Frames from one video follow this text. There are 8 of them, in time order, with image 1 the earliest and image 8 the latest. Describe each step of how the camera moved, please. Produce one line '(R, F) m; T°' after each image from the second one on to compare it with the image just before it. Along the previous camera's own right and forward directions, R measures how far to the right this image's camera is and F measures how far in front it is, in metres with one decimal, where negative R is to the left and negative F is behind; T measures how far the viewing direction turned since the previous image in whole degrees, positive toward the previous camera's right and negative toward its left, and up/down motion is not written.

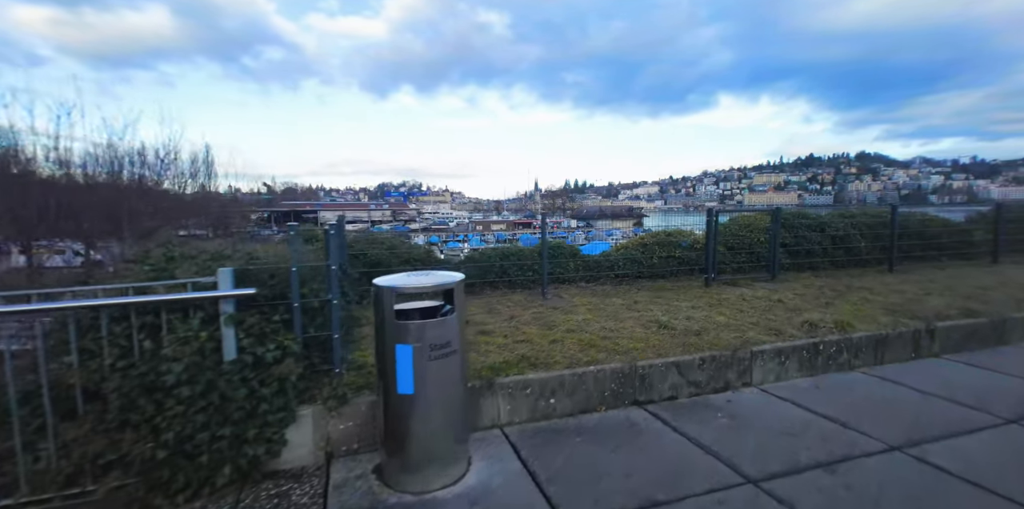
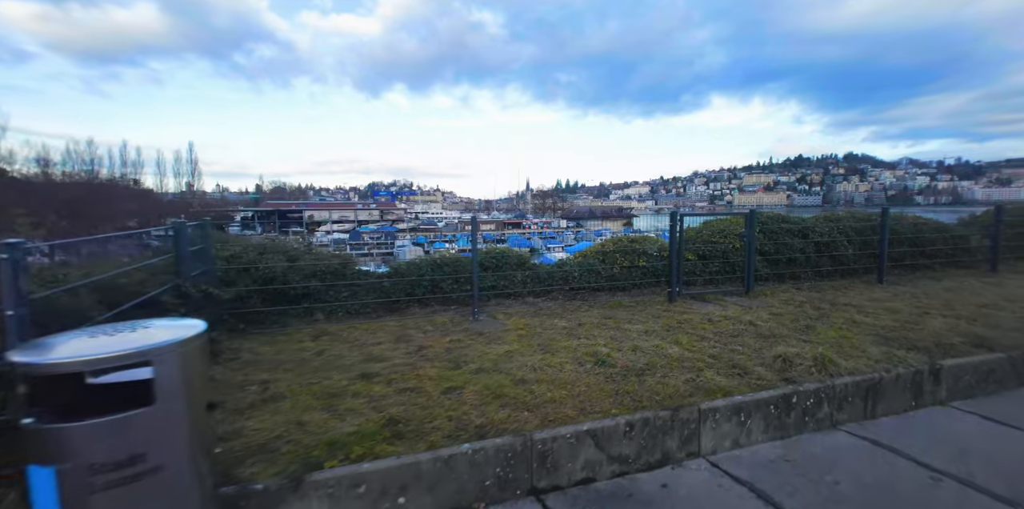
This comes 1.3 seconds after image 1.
(+0.9, +1.1) m; +1°
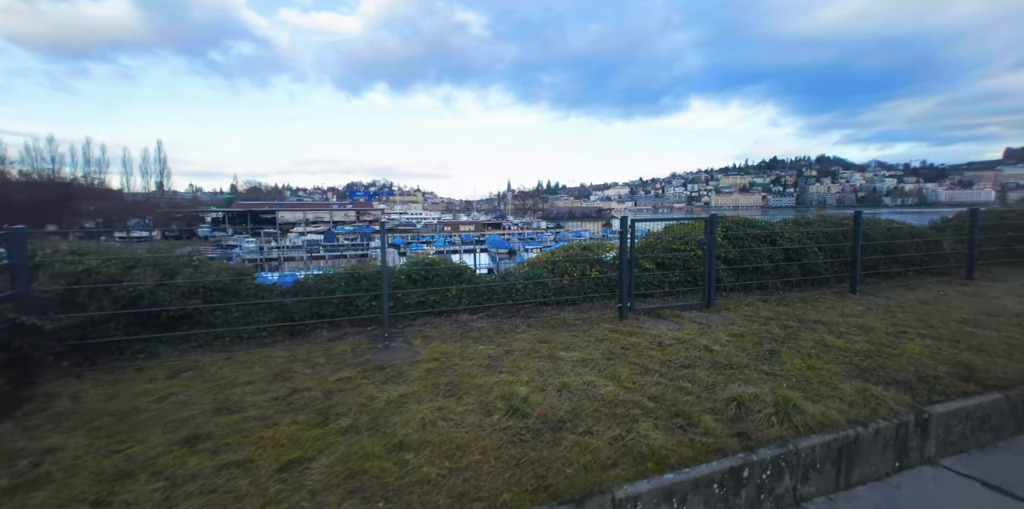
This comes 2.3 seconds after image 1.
(+0.7, +0.9) m; +2°
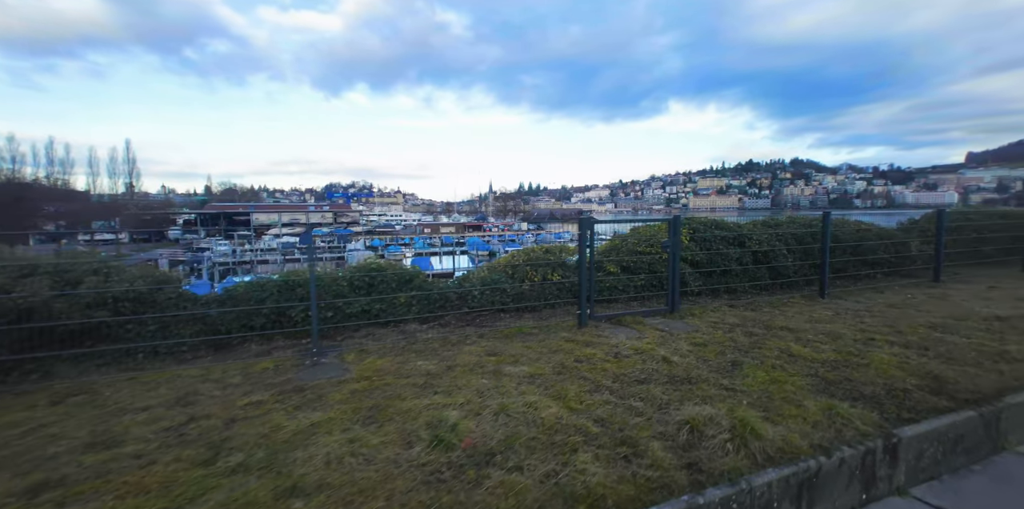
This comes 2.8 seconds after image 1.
(+0.4, +0.4) m; +2°
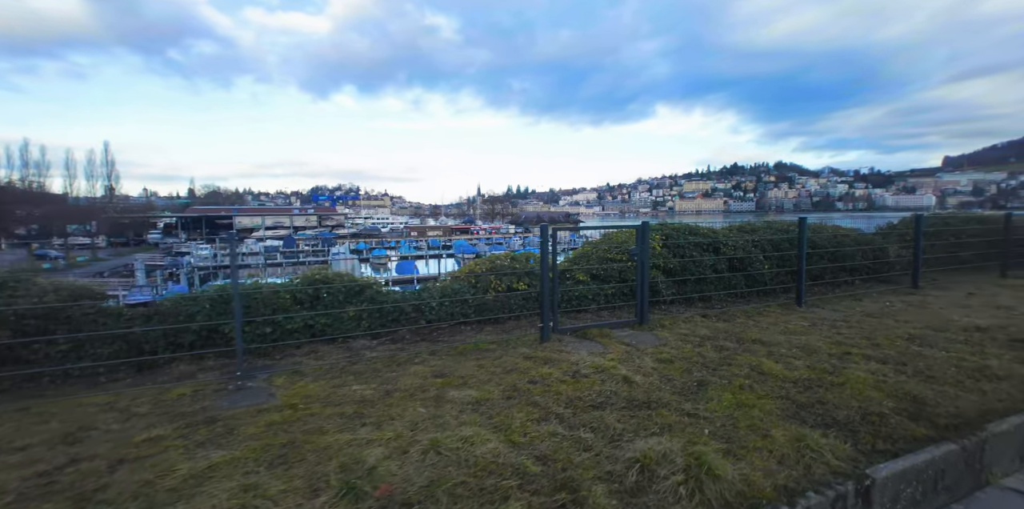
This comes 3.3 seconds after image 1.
(+0.4, +0.4) m; +1°
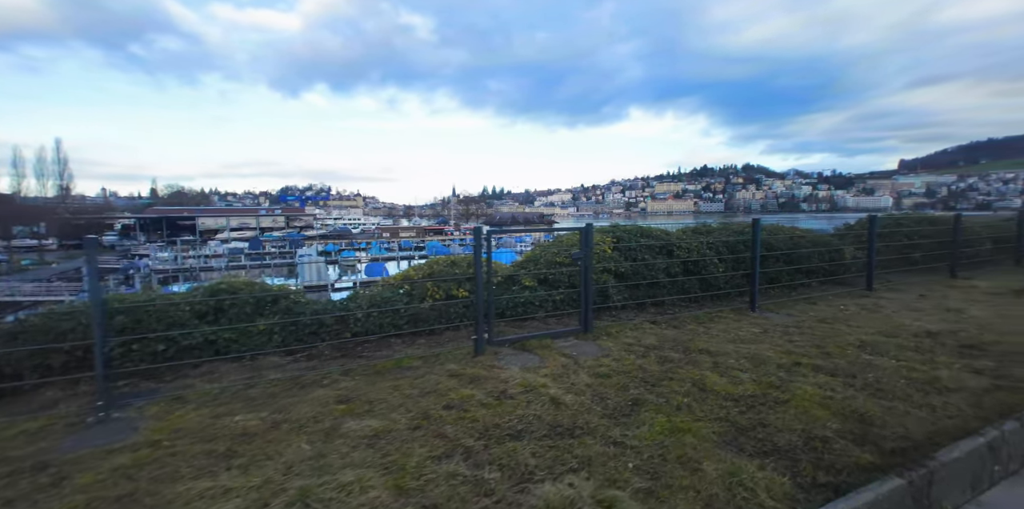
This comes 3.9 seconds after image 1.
(+0.5, +0.4) m; +3°
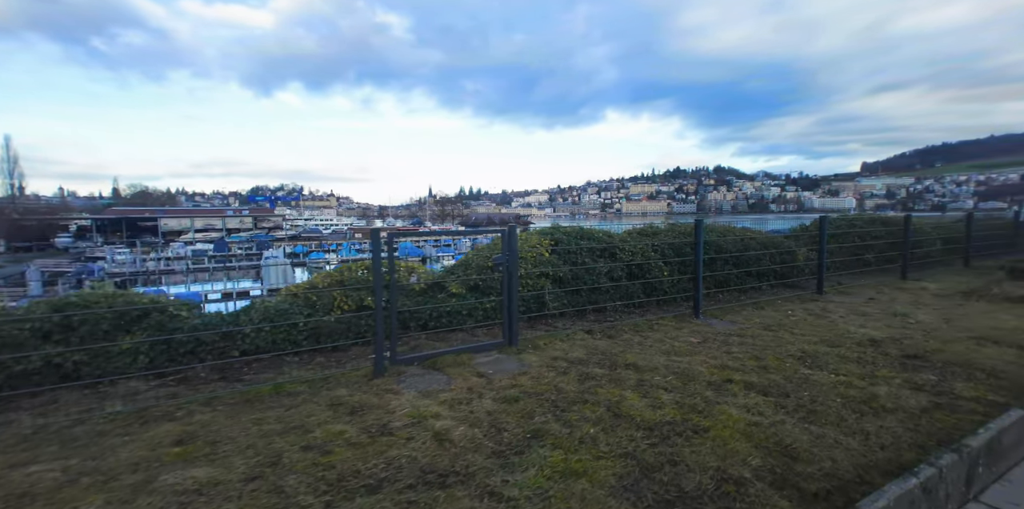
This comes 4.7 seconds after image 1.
(+0.7, +0.5) m; +3°
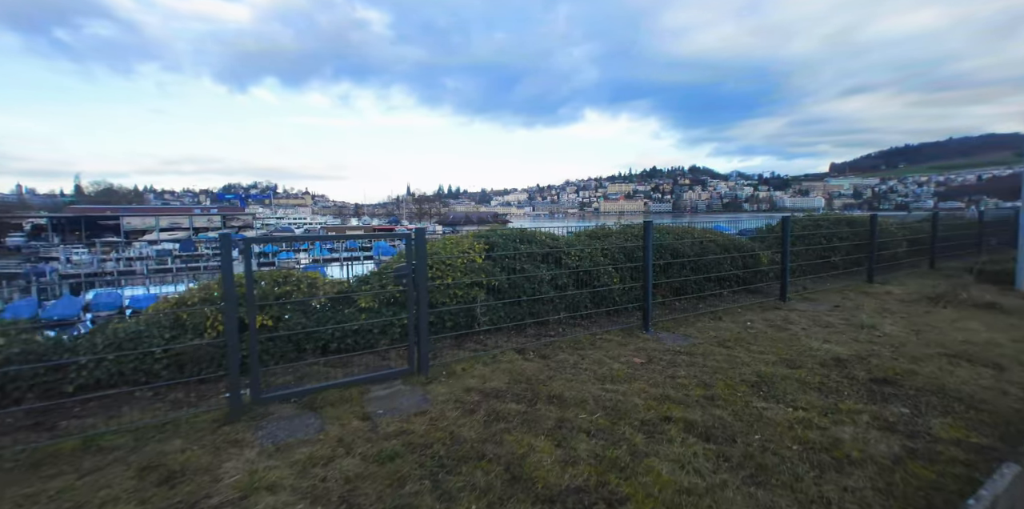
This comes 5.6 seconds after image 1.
(+0.6, +0.7) m; +3°
